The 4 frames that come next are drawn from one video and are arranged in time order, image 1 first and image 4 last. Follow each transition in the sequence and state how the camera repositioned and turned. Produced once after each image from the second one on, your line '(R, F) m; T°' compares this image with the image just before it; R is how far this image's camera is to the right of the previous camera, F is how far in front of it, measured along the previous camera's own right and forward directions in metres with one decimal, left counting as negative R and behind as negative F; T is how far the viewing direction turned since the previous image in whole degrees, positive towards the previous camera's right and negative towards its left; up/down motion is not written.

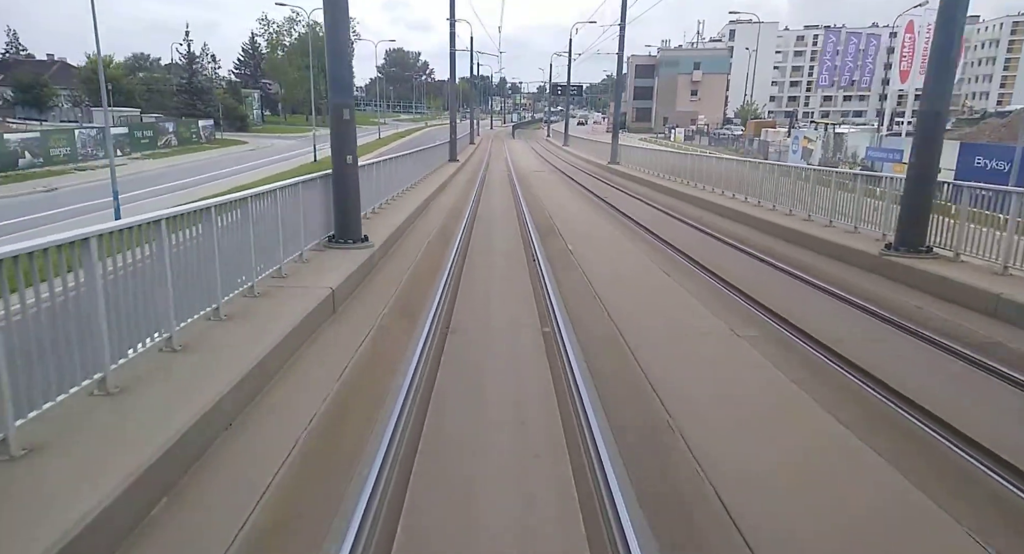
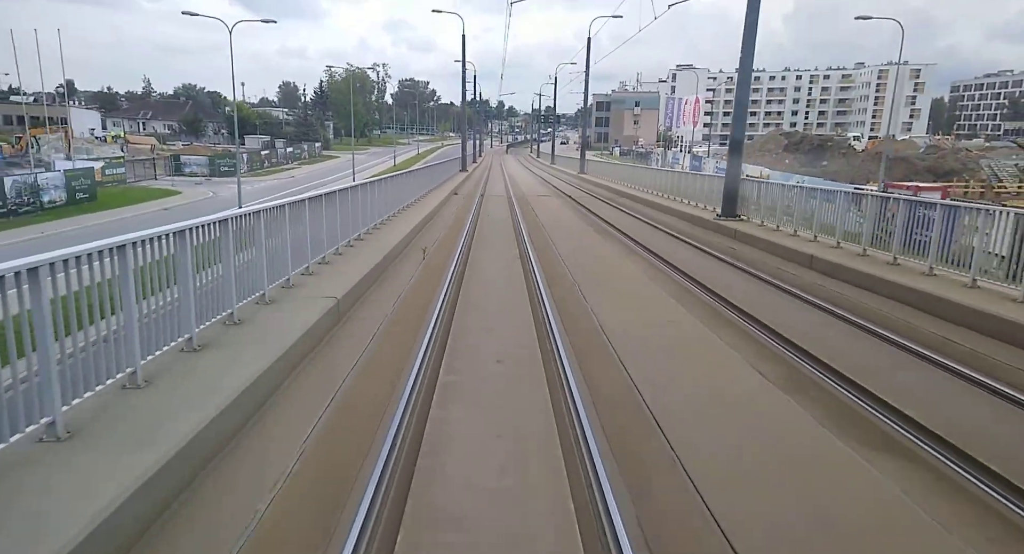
(0.0, +1.1) m; 0°
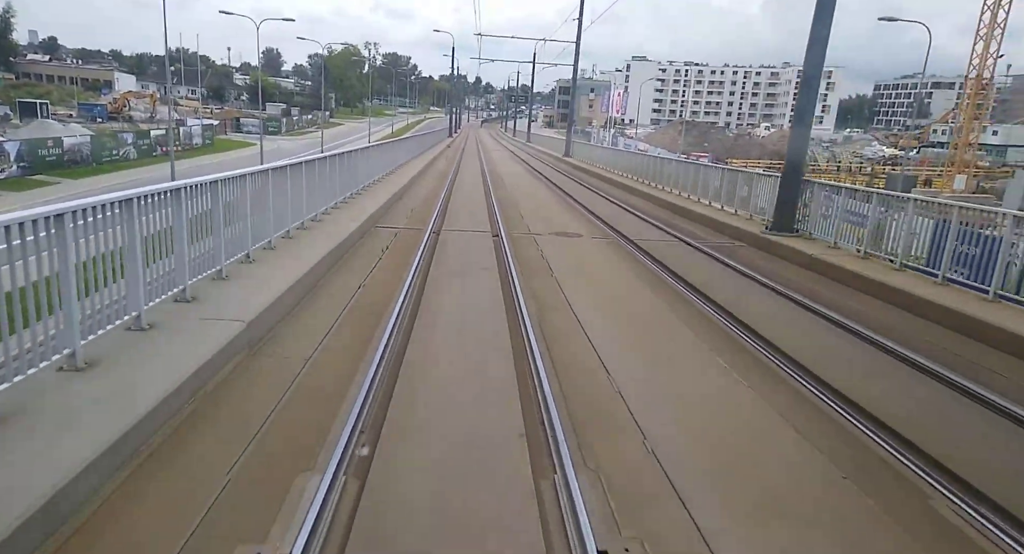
(0.0, +0.3) m; +2°
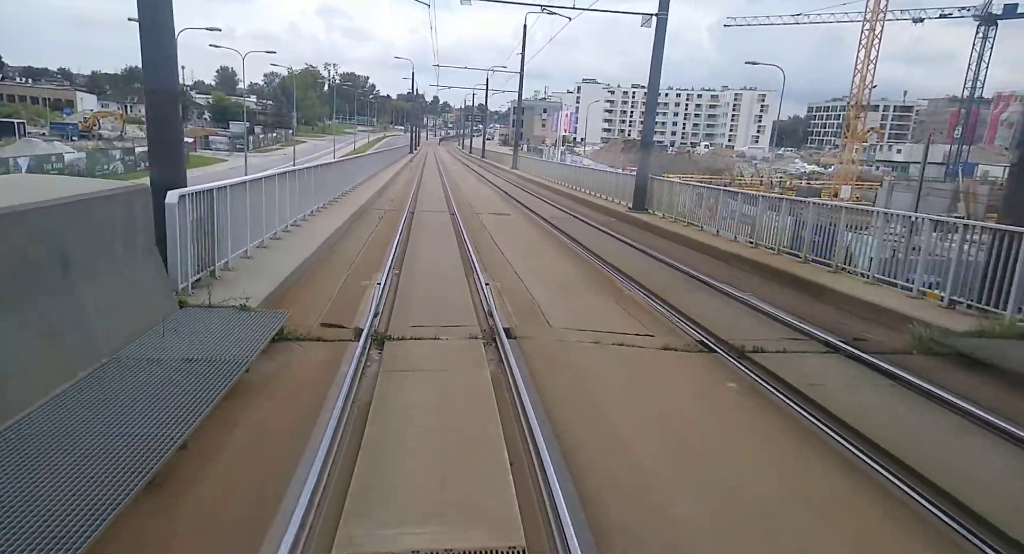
(0.0, -1.3) m; +4°
